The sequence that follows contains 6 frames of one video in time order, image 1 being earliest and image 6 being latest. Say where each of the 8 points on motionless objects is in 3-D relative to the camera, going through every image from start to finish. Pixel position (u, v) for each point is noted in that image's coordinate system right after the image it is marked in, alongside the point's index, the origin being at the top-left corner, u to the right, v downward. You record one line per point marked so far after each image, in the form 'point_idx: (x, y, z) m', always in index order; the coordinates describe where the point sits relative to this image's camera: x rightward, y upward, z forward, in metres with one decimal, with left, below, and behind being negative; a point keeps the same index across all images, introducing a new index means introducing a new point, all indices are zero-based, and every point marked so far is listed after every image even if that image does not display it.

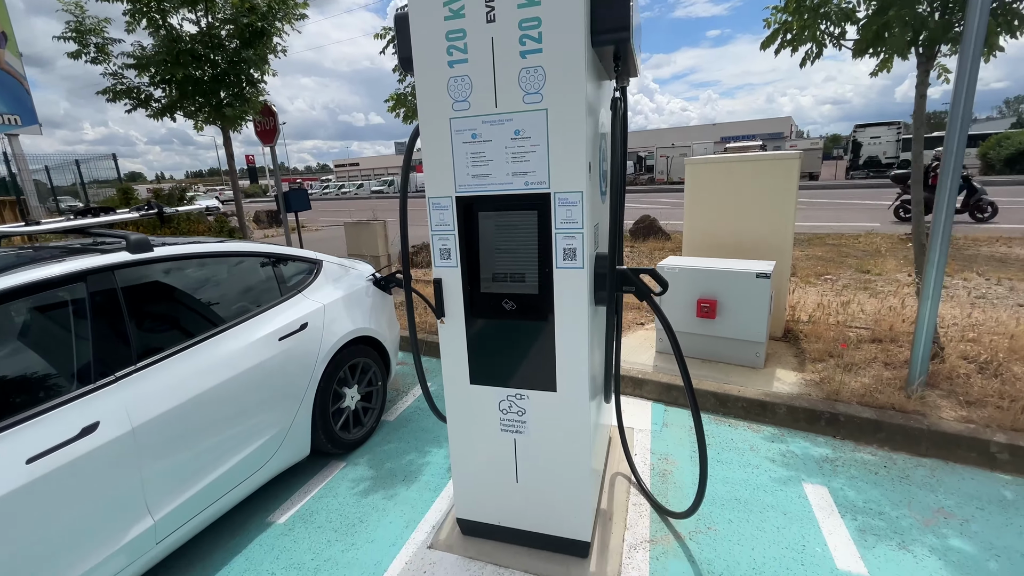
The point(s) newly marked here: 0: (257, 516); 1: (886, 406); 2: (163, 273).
0: (-1.4, -1.3, +2.6) m
1: (+2.4, -0.7, +2.9) m
2: (-1.8, +0.1, +2.4) m
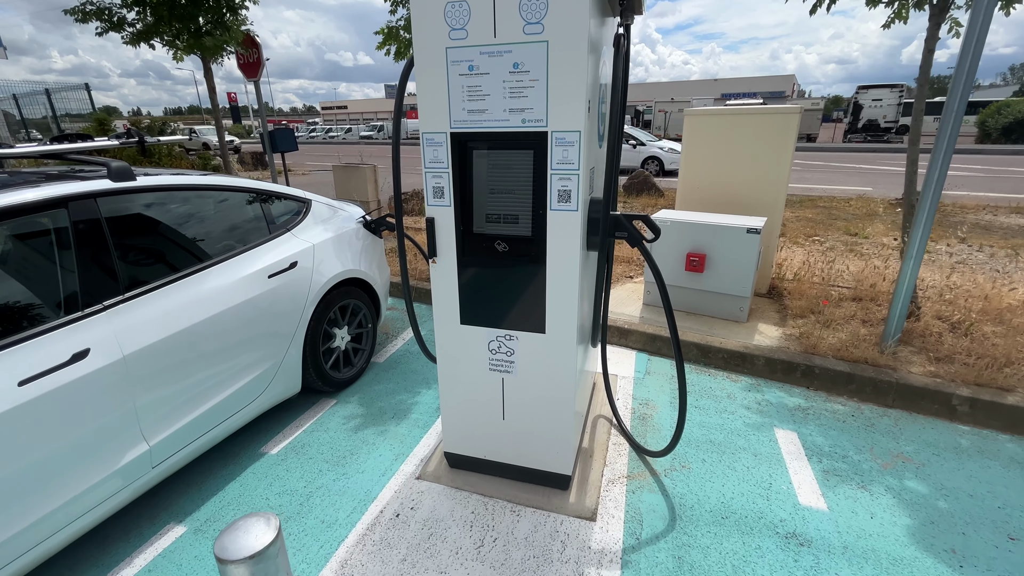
0: (-1.5, -0.9, +2.7) m
1: (+2.3, -0.5, +3.1) m
2: (-1.9, +0.4, +2.4) m
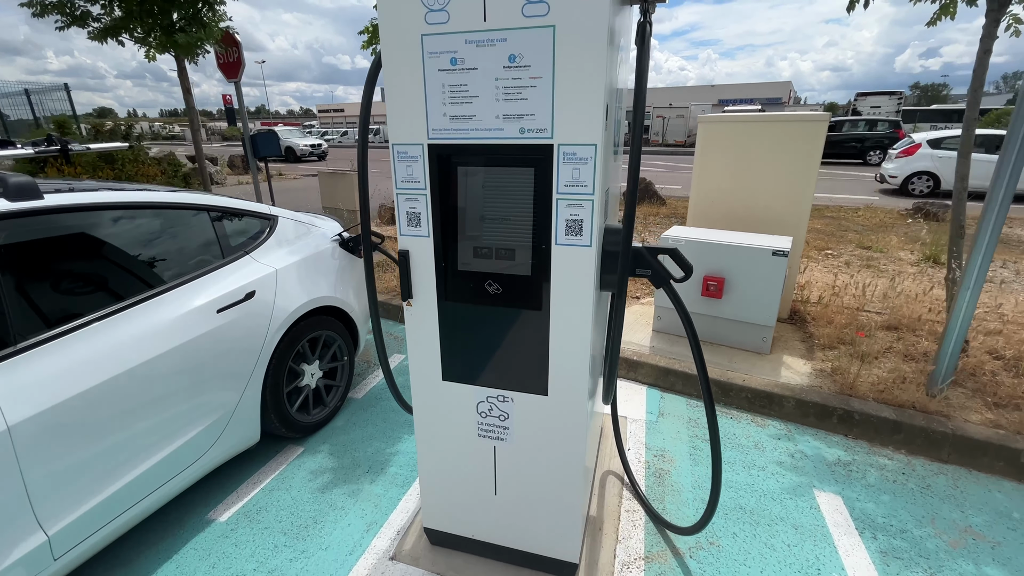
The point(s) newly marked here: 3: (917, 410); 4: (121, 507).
0: (-1.6, -1.1, +2.3) m
1: (+2.3, -0.7, +2.7) m
2: (-1.9, +0.3, +2.0) m
3: (+2.3, -0.7, +2.6) m
4: (-1.6, -0.9, +1.9) m
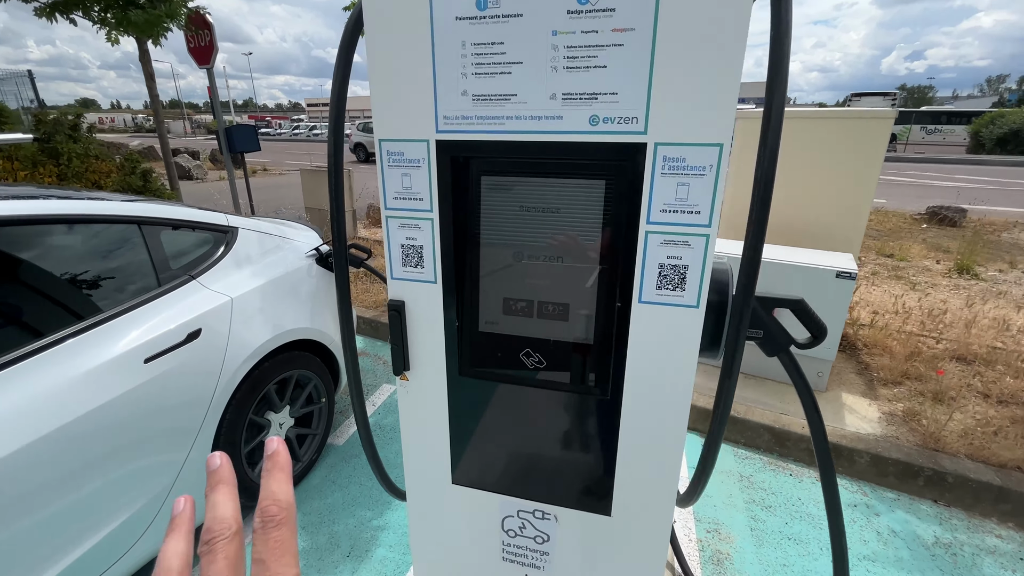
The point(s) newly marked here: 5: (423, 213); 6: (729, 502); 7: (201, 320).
0: (-1.5, -1.2, +1.7) m
1: (+2.3, -0.8, +2.2) m
2: (-1.8, +0.1, +1.4) m
3: (+2.4, -0.9, +2.2) m
4: (-1.5, -1.1, +1.4) m
5: (-0.2, +0.2, +1.0) m
6: (+1.1, -1.0, +2.2) m
7: (-1.3, -0.1, +1.9) m
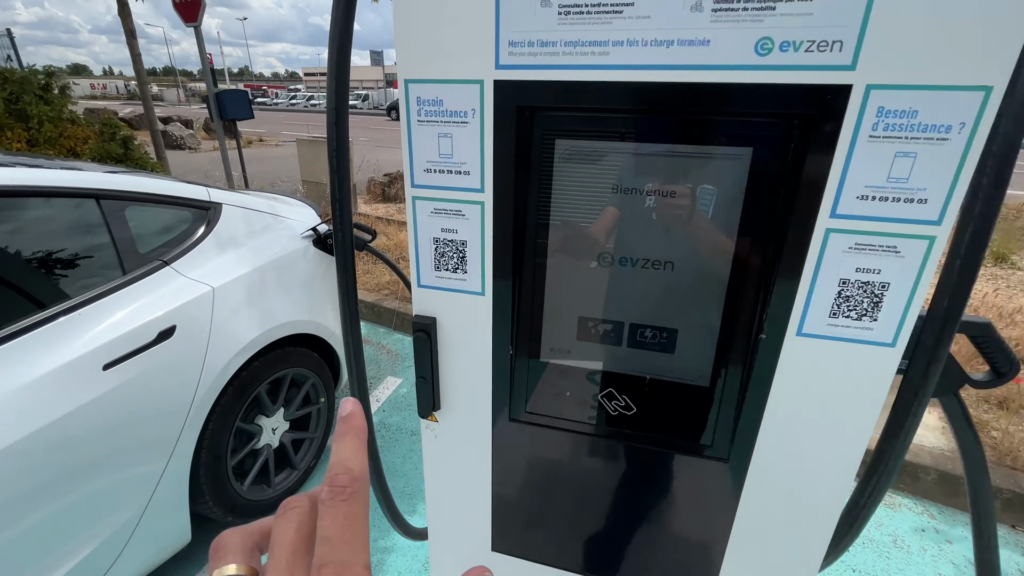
0: (-1.4, -1.2, +1.5) m
1: (+2.4, -0.8, +1.9) m
2: (-1.7, +0.1, +1.1) m
3: (+2.5, -0.9, +1.9) m
4: (-1.4, -1.0, +1.1) m
5: (-0.1, +0.1, +0.7) m
6: (+1.2, -1.0, +2.0) m
7: (-1.2, -0.1, +1.6) m
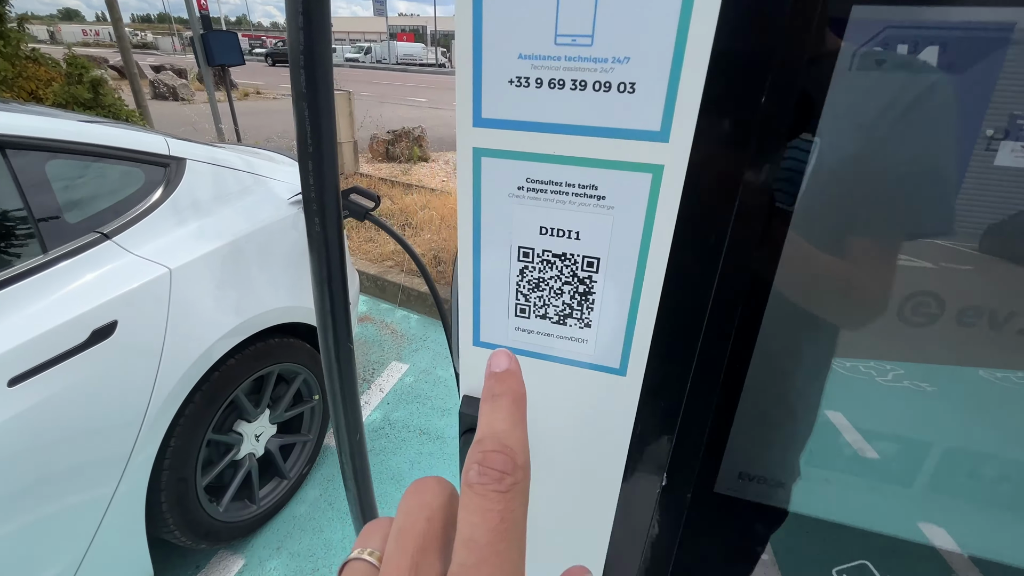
0: (-1.3, -1.2, +1.2) m
1: (+2.6, -0.8, +1.6) m
2: (-1.5, +0.1, +0.7) m
3: (+2.6, -0.9, +1.6) m
4: (-1.3, -1.0, +0.8) m
5: (+0.1, +0.1, +0.3) m
6: (+1.3, -1.0, +1.7) m
7: (-1.1, -0.1, +1.2) m
